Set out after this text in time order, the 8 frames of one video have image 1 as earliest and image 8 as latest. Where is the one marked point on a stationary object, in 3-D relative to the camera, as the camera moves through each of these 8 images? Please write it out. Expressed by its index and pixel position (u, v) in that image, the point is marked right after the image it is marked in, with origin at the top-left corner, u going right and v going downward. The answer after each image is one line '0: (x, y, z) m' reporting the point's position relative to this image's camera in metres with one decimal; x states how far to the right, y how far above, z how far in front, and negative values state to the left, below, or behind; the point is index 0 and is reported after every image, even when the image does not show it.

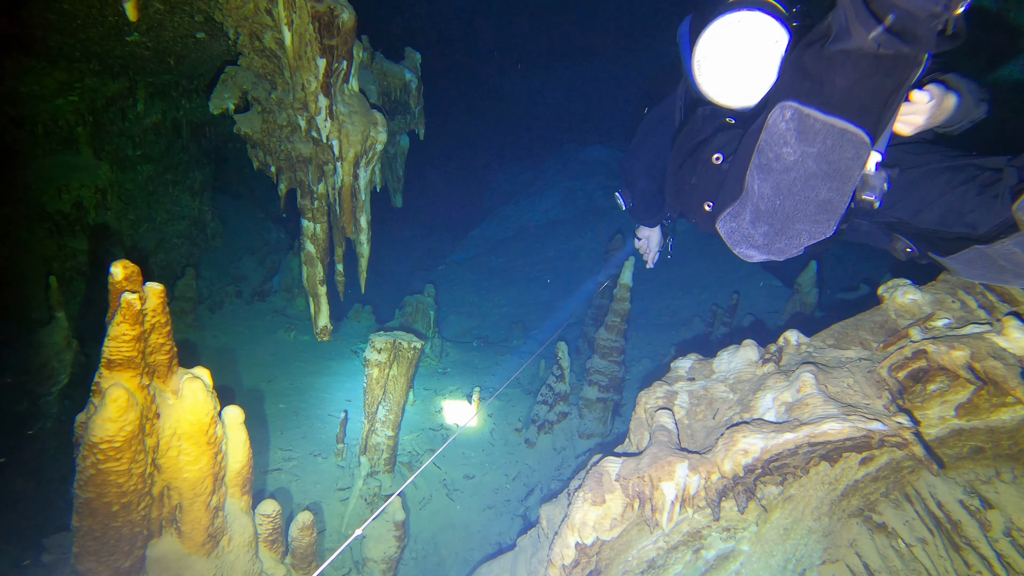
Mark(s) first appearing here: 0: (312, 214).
0: (-1.6, +0.6, +3.8) m
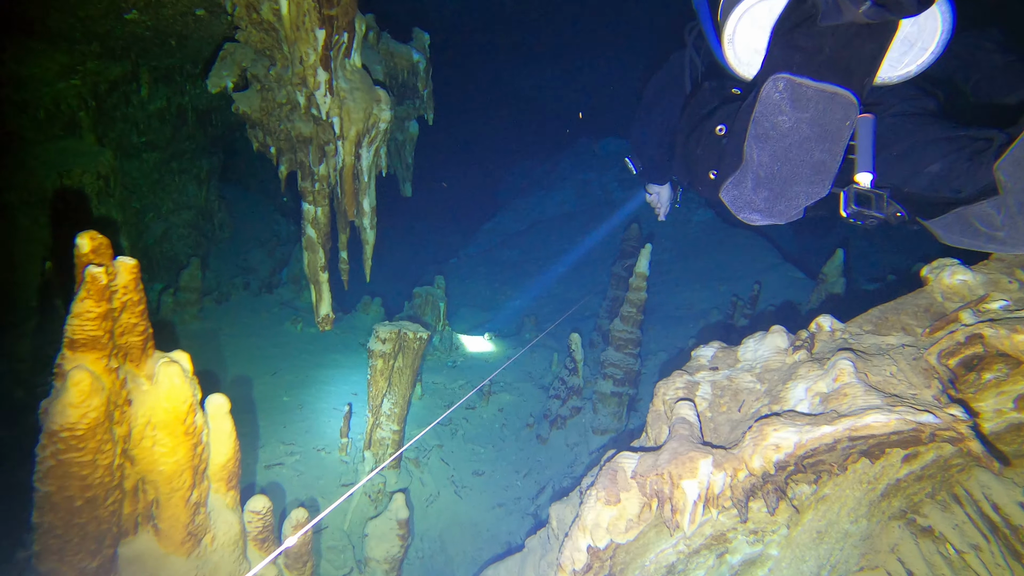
0: (-1.5, +0.7, +3.6) m
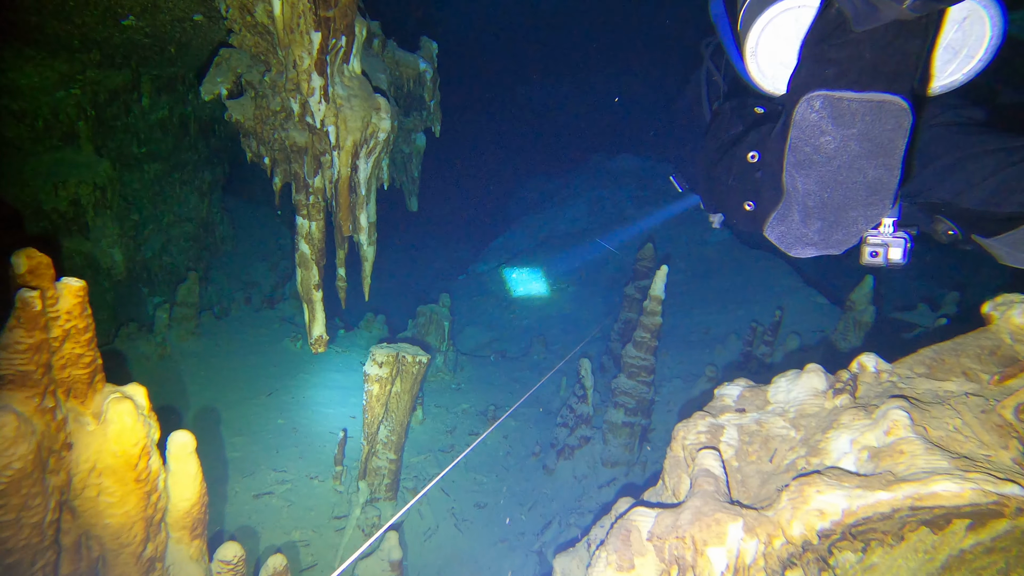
0: (-1.5, +0.6, +3.4) m
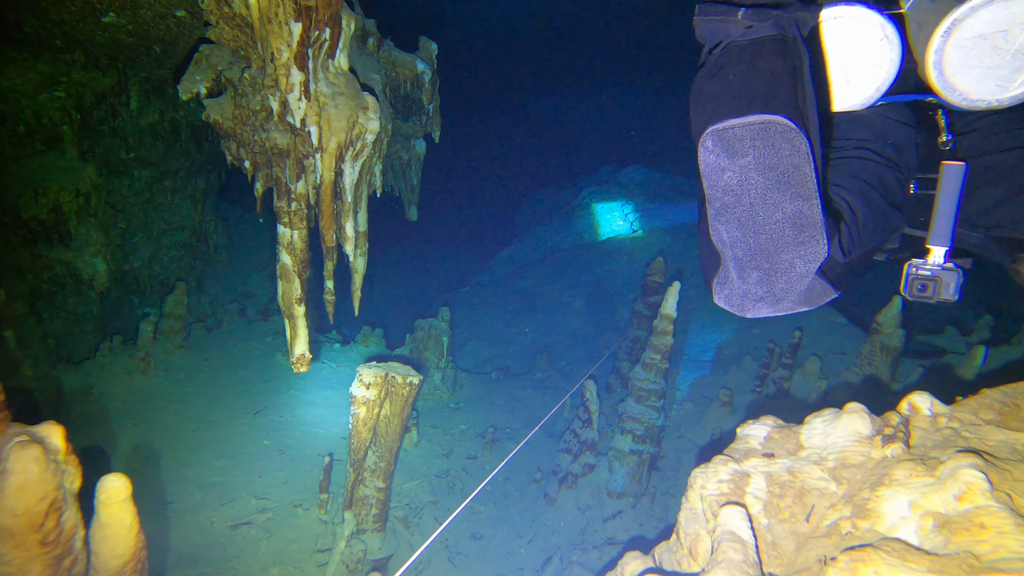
0: (-1.5, +0.5, +3.1) m
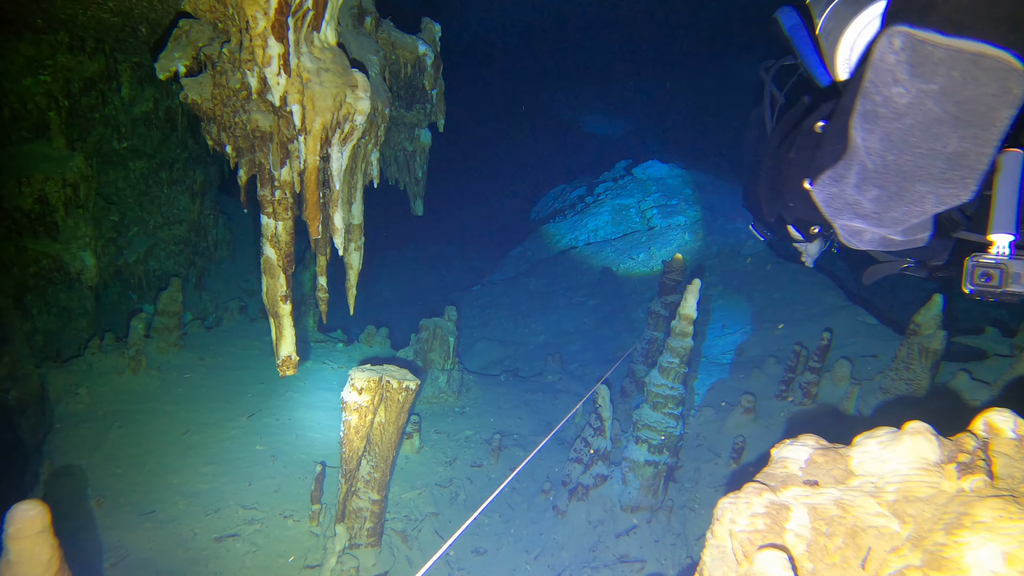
0: (-1.5, +0.5, +2.9) m
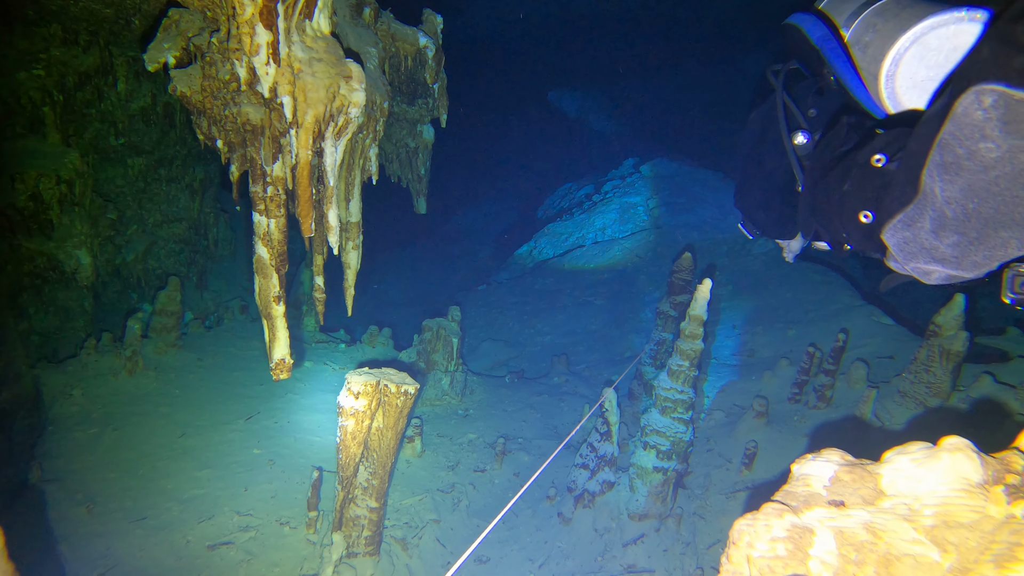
0: (-1.5, +0.5, +2.8) m
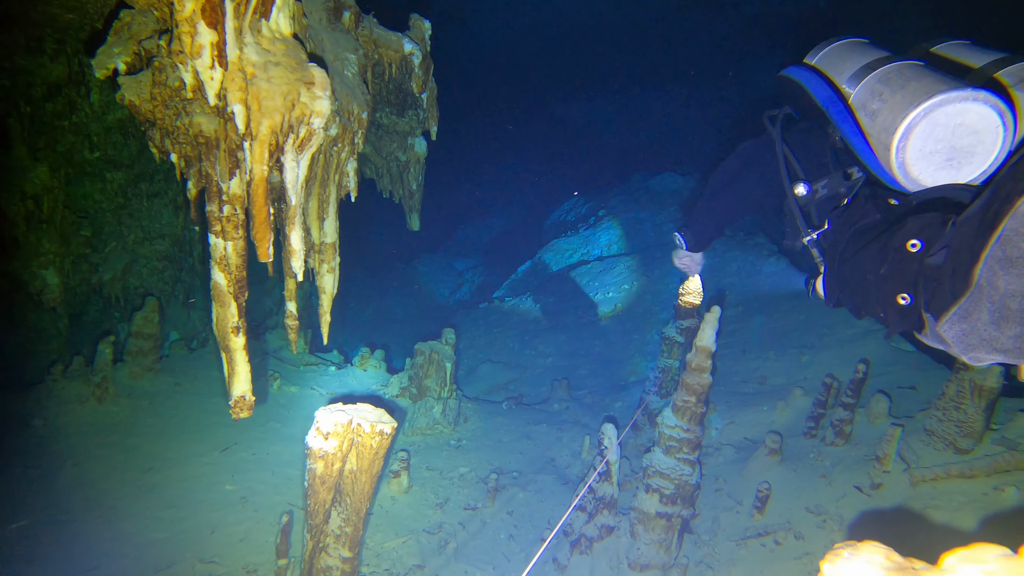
0: (-1.5, +0.3, +2.5) m
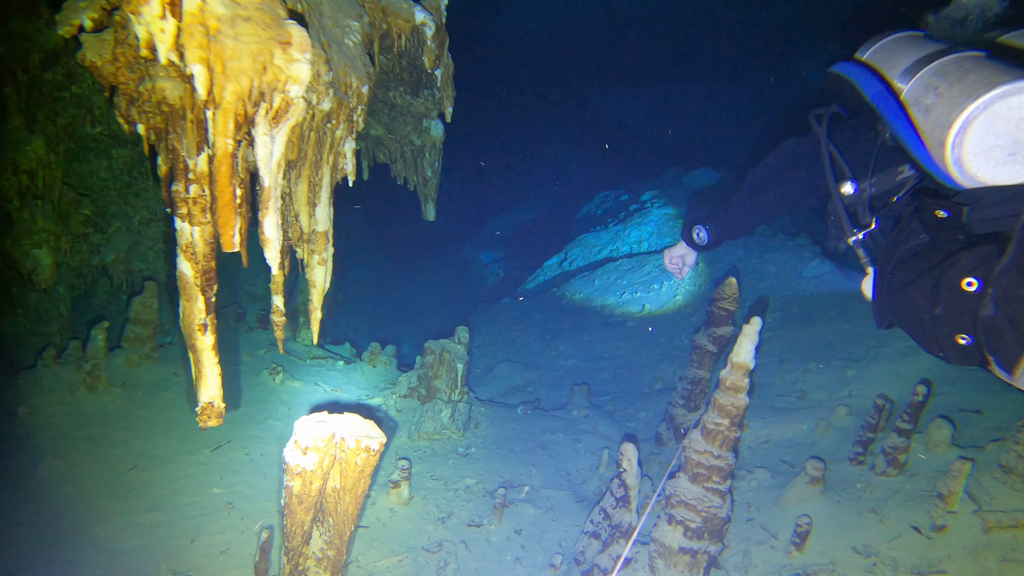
0: (-1.5, +0.4, +2.1) m
